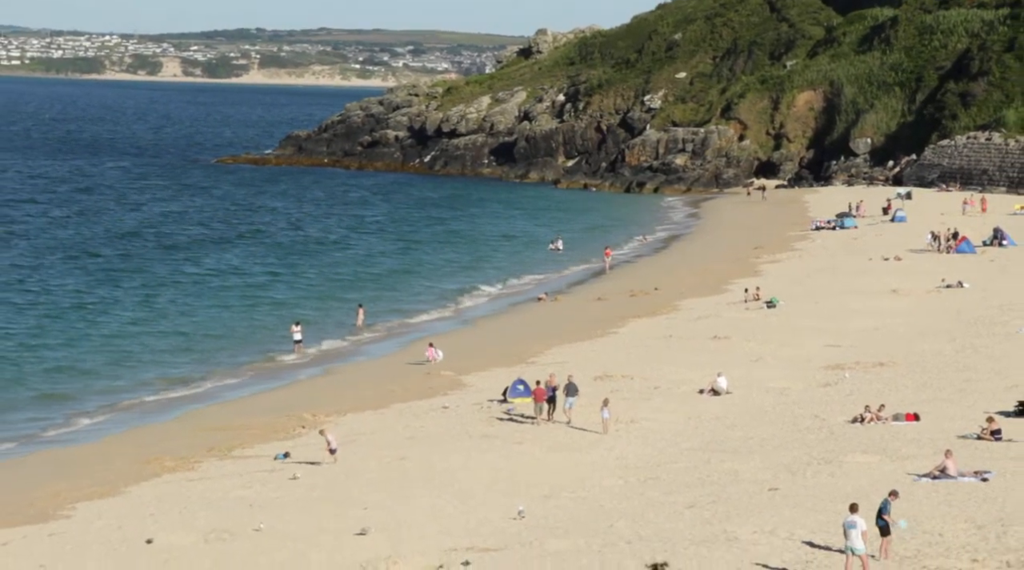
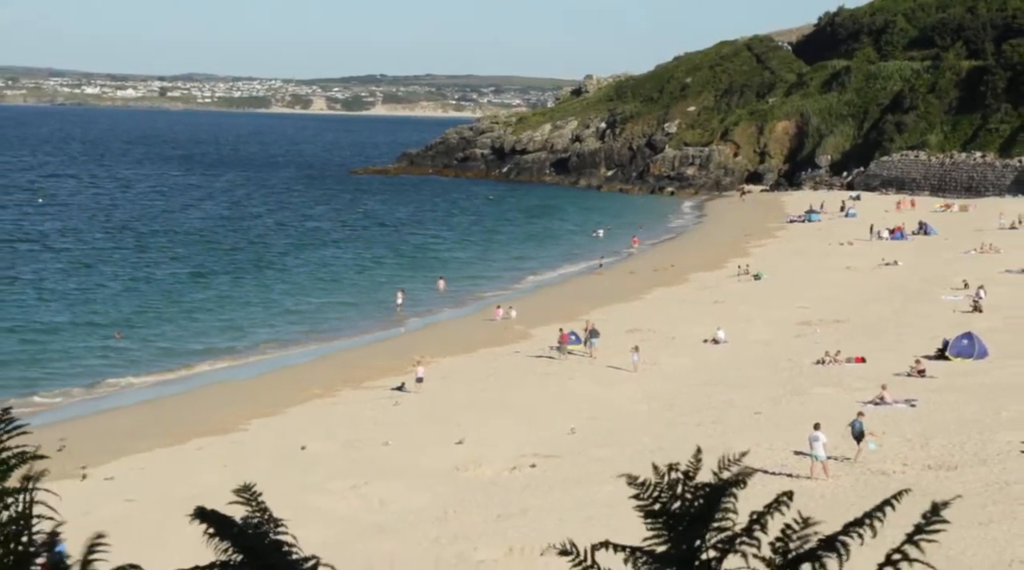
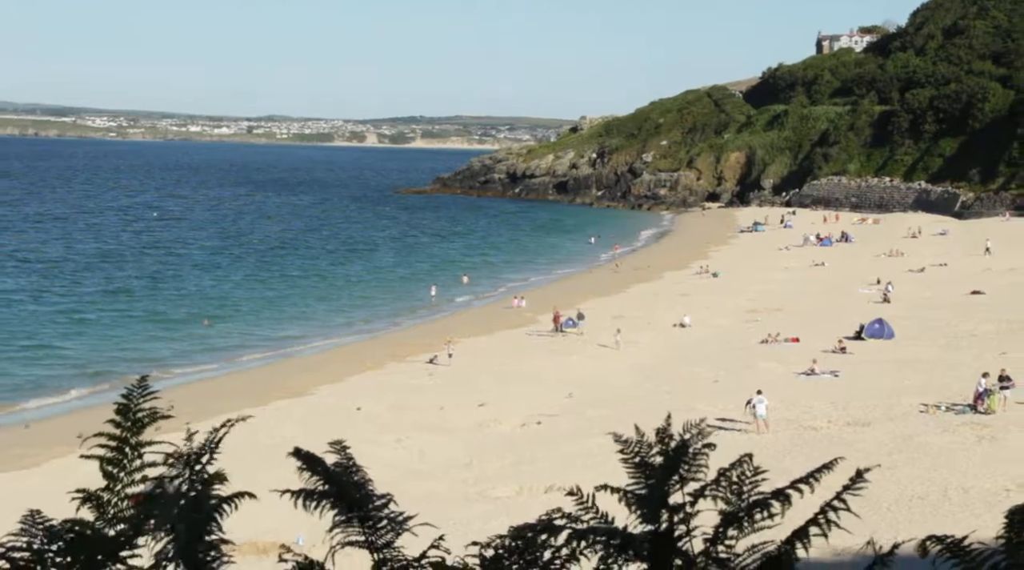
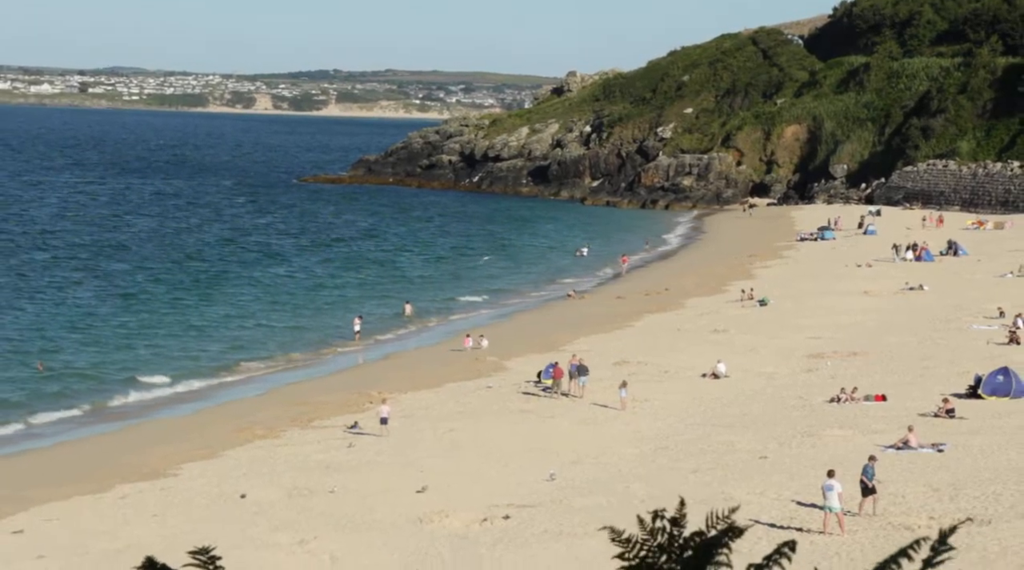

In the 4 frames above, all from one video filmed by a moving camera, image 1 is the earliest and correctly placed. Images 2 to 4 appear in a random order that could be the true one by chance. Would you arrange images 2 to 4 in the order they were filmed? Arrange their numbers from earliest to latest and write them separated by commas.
4, 2, 3
